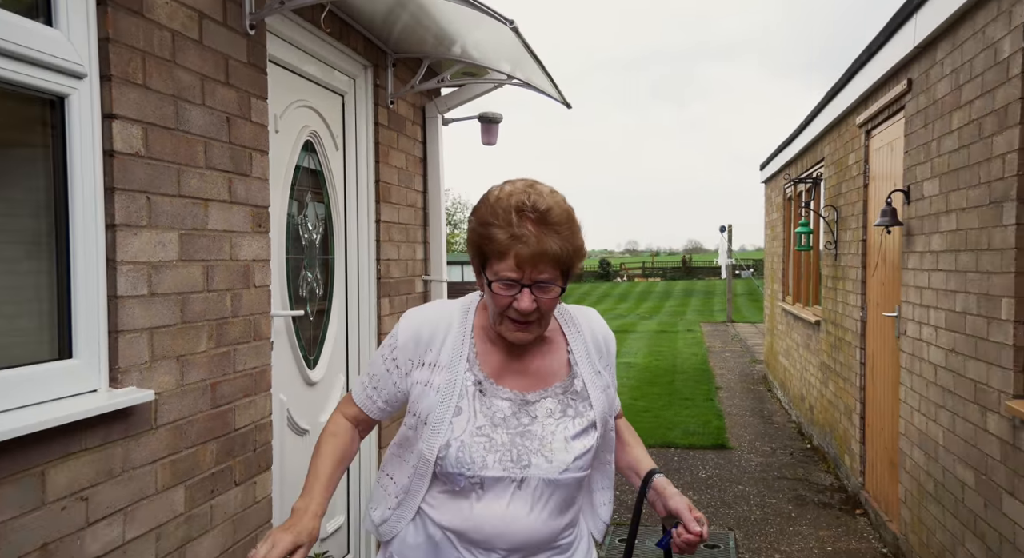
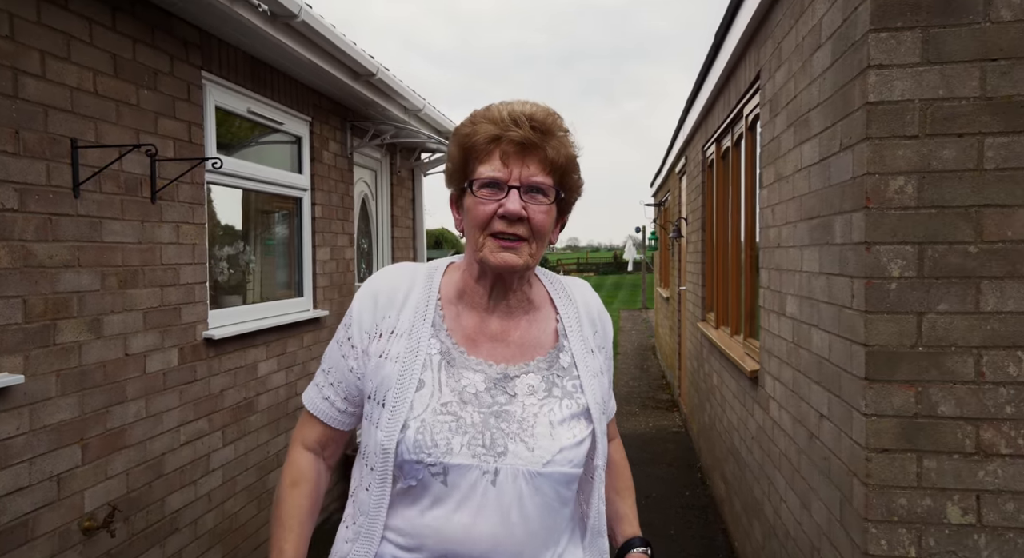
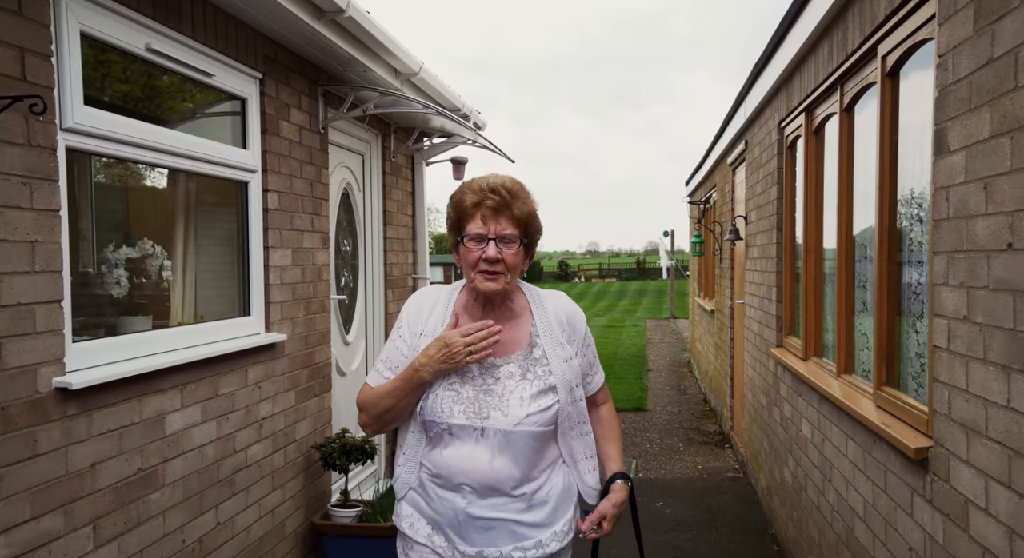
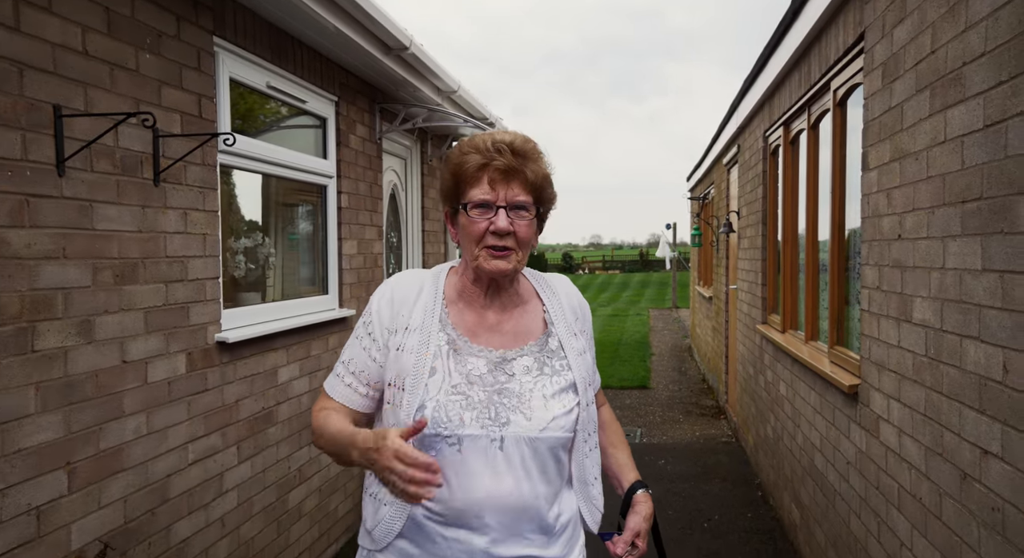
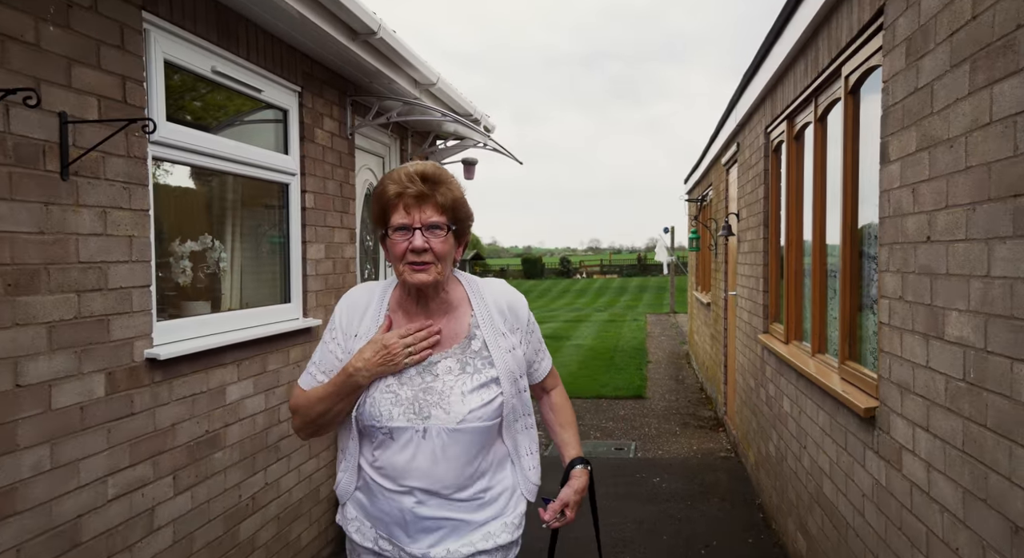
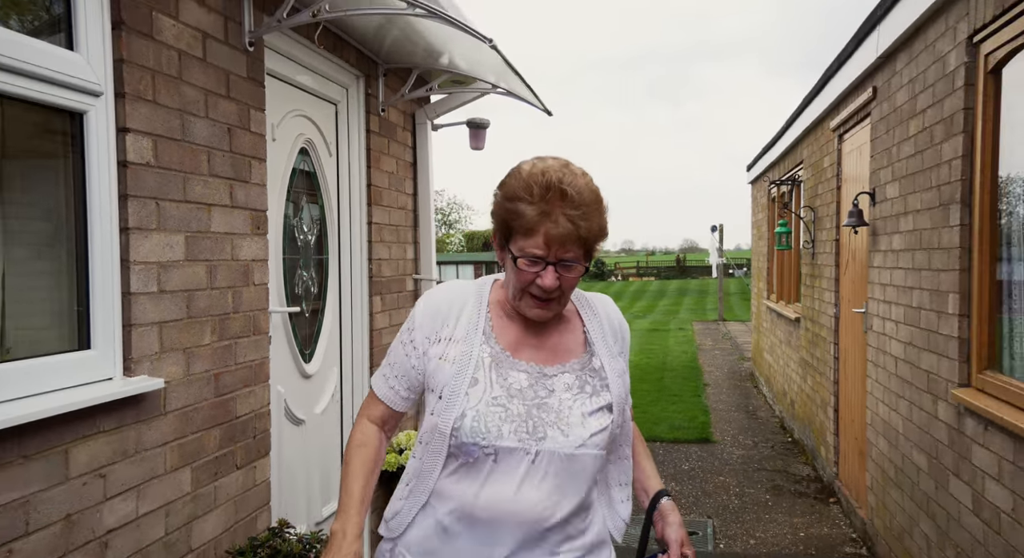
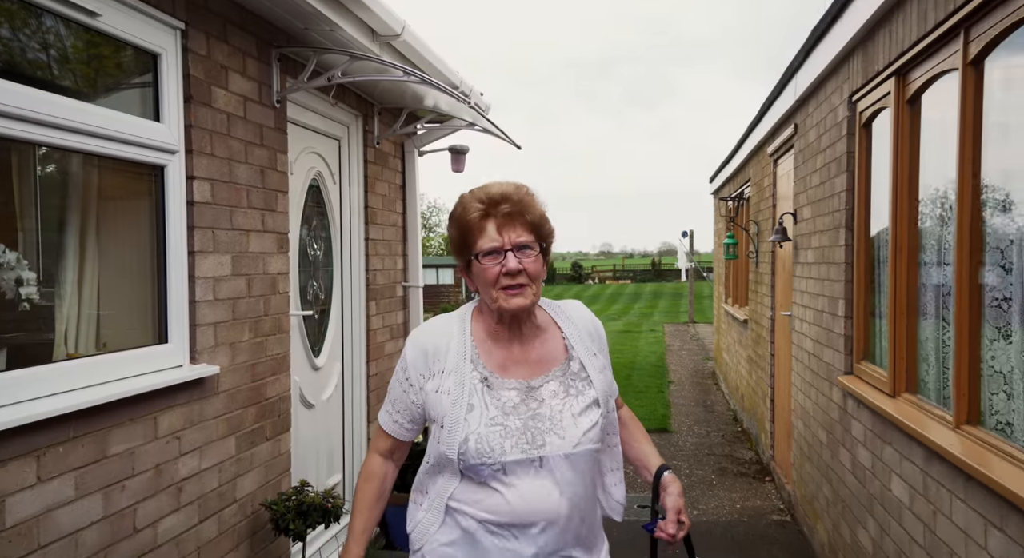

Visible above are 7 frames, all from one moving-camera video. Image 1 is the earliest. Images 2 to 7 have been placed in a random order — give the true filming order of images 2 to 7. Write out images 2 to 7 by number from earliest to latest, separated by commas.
6, 7, 3, 5, 4, 2
